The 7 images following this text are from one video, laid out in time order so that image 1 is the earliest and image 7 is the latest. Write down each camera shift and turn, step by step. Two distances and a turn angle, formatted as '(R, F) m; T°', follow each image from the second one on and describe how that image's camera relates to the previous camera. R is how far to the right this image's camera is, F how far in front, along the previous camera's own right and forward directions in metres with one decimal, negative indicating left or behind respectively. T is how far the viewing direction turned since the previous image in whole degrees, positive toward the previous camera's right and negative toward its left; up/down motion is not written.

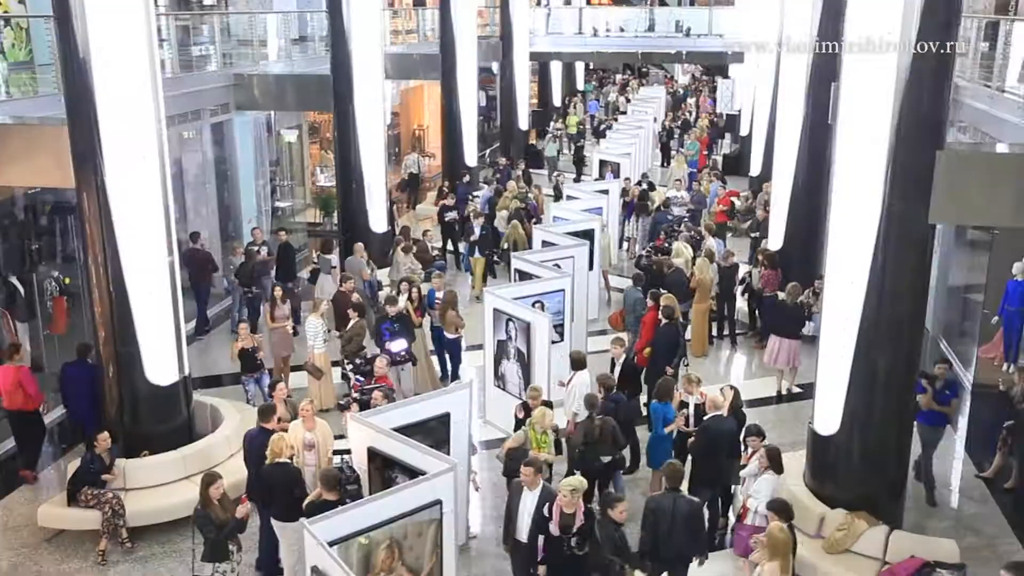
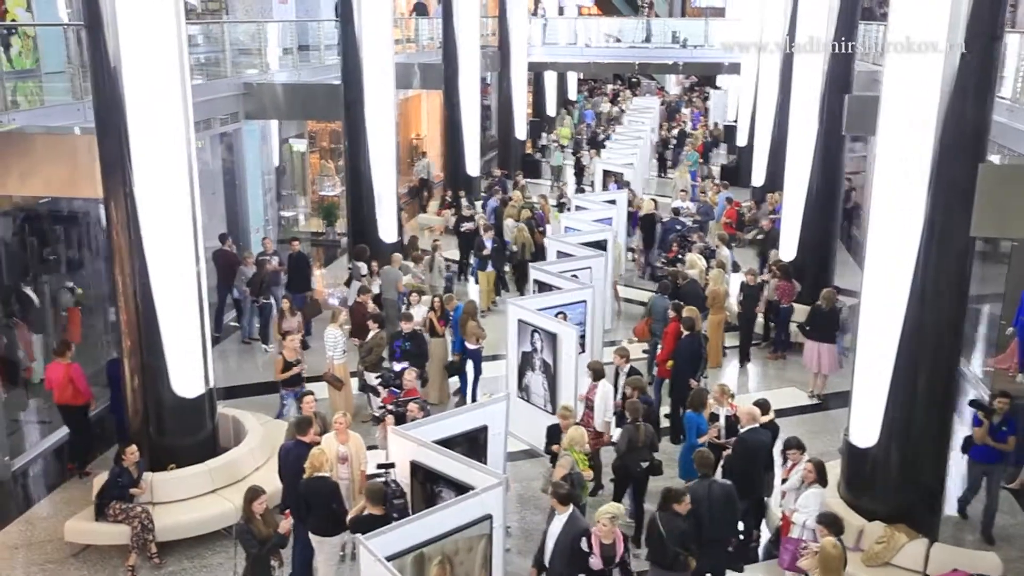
(-0.4, +0.1) m; +1°
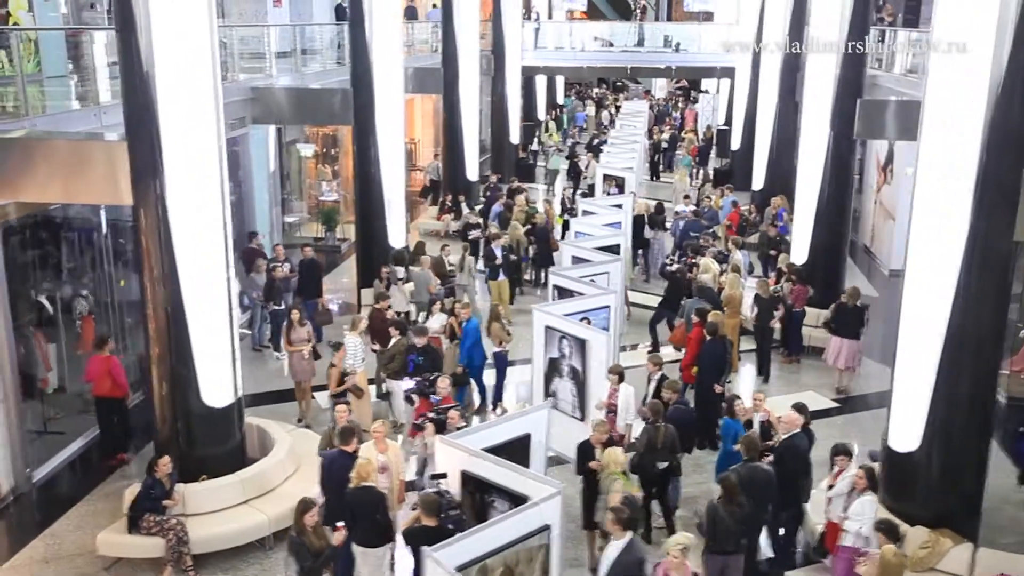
(-0.5, +0.1) m; +1°
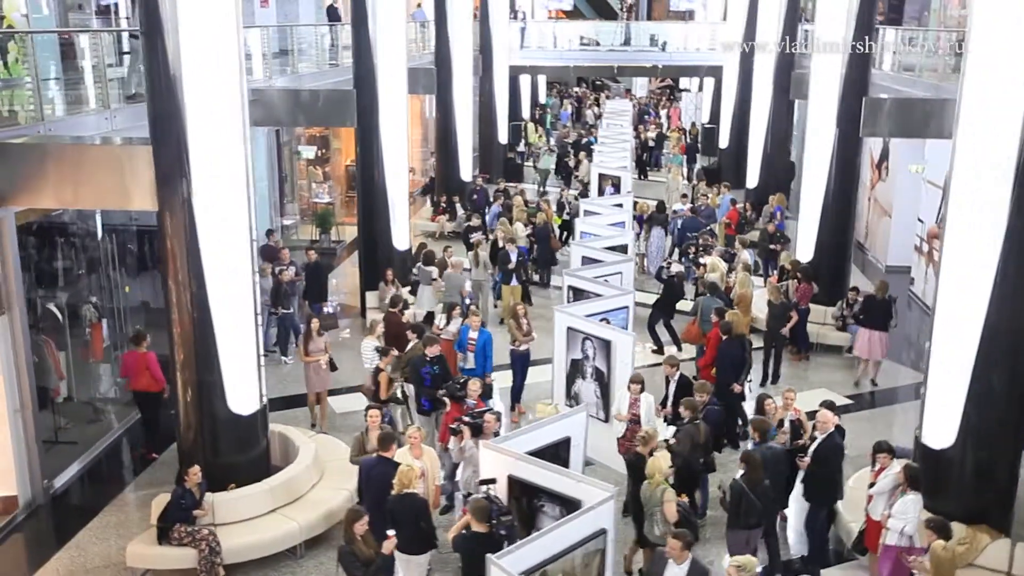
(-0.5, +0.1) m; +1°
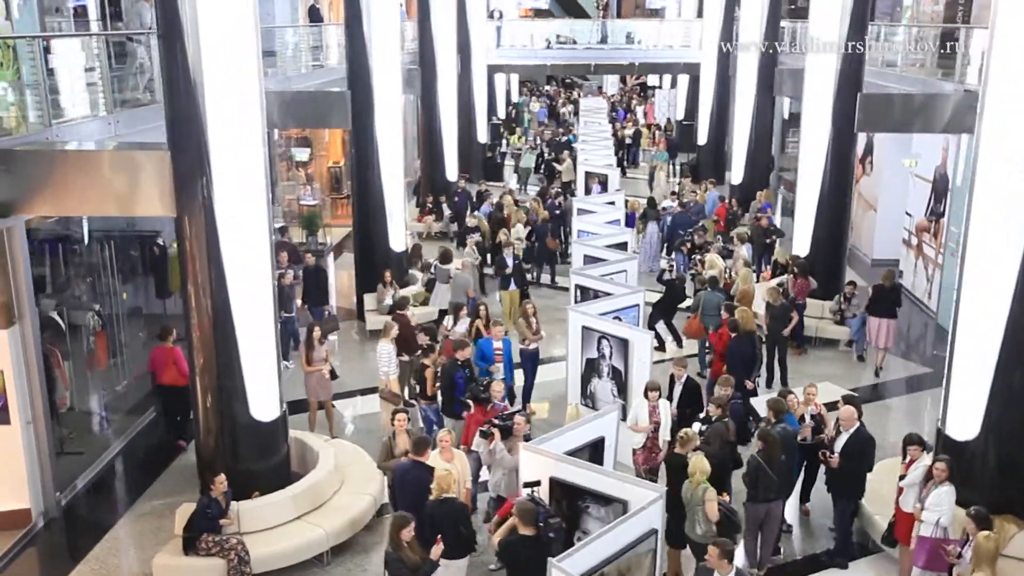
(-0.5, 0.0) m; +2°
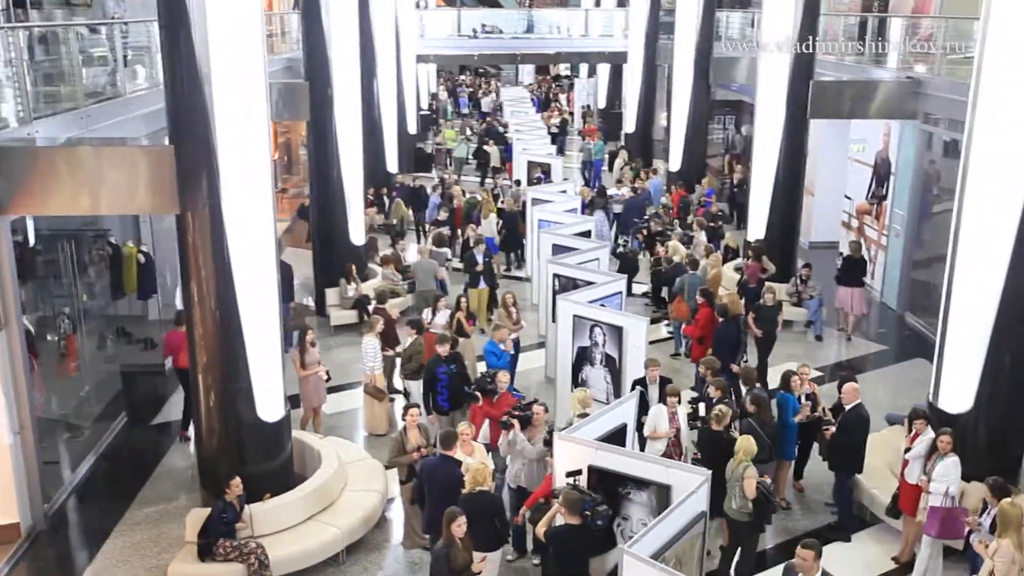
(-0.9, 0.0) m; +5°
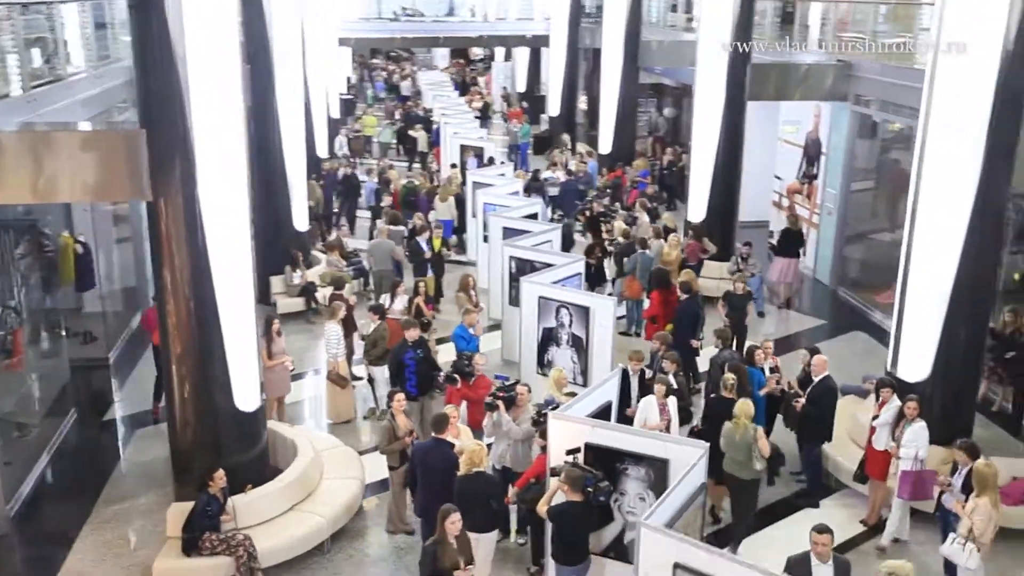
(-0.6, 0.0) m; +5°
